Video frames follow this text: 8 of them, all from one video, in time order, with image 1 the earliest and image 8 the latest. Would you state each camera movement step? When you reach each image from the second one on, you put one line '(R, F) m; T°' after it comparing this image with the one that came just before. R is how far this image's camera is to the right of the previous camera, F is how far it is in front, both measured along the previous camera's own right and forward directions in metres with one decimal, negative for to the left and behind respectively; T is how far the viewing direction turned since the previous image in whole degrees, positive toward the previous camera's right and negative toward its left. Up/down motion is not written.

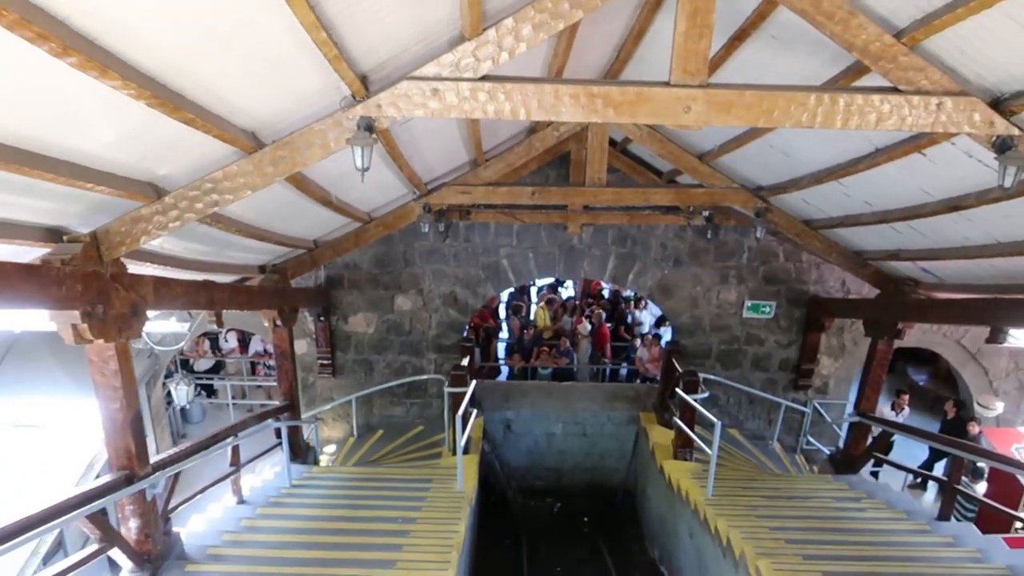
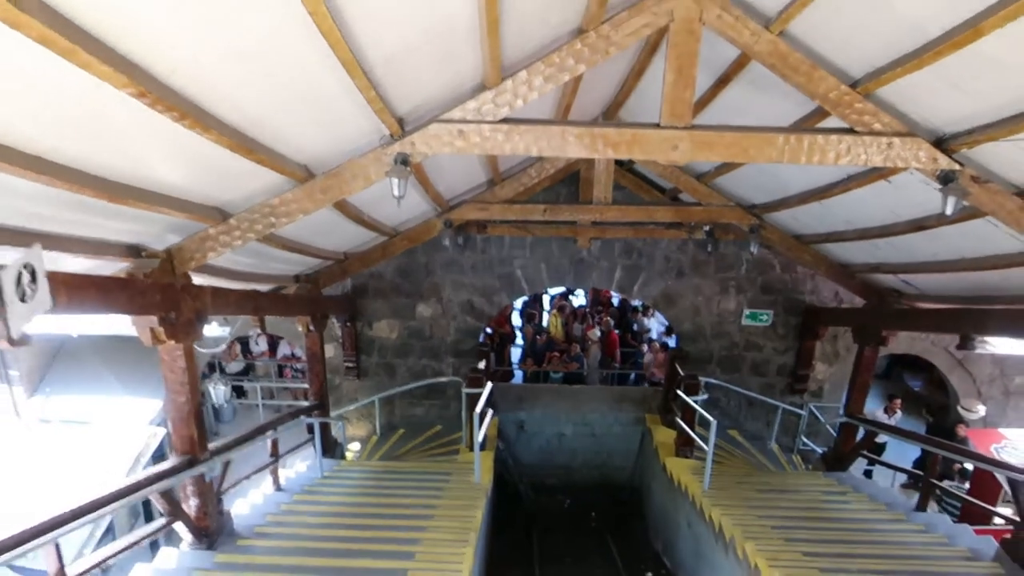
(0.0, -0.5) m; -1°
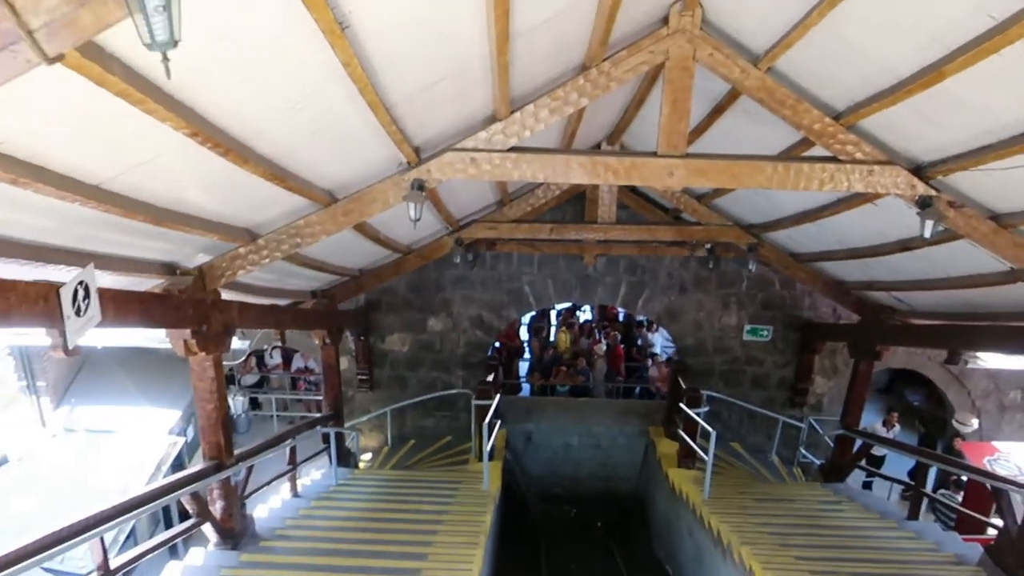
(0.0, -0.2) m; -1°
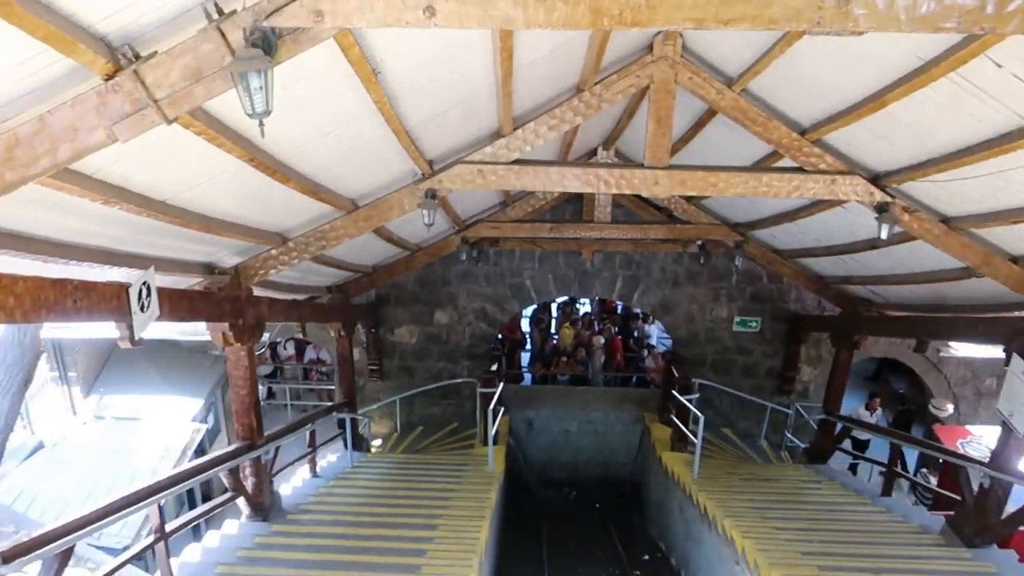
(0.0, -0.4) m; 0°
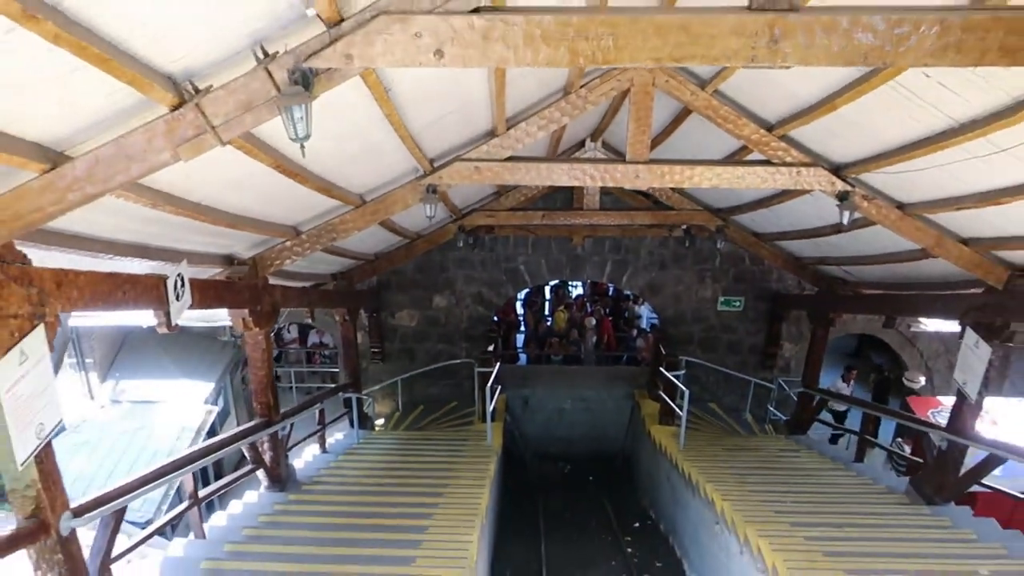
(0.0, -0.4) m; 0°
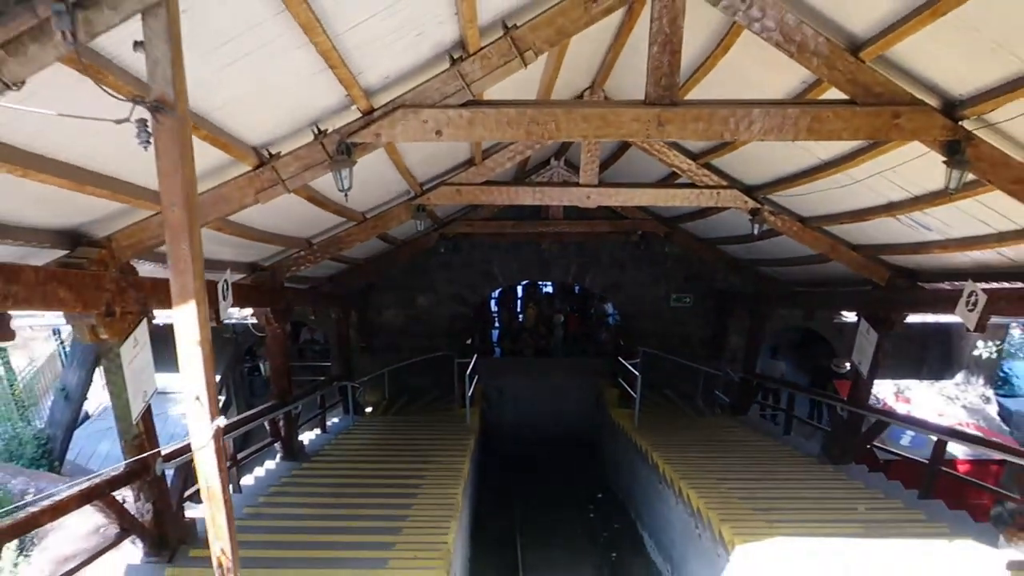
(0.0, -1.0) m; +2°
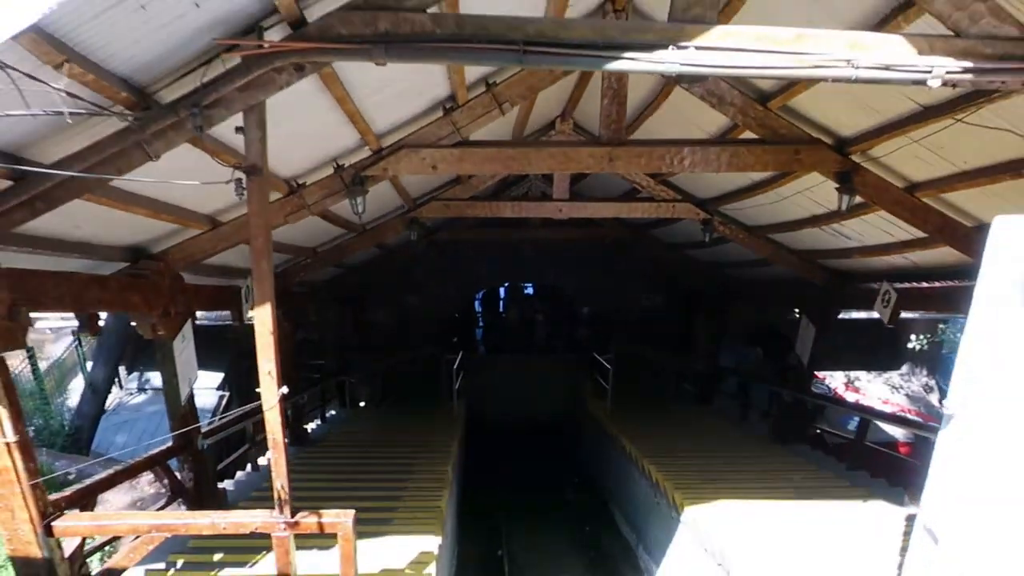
(0.0, -0.7) m; +1°
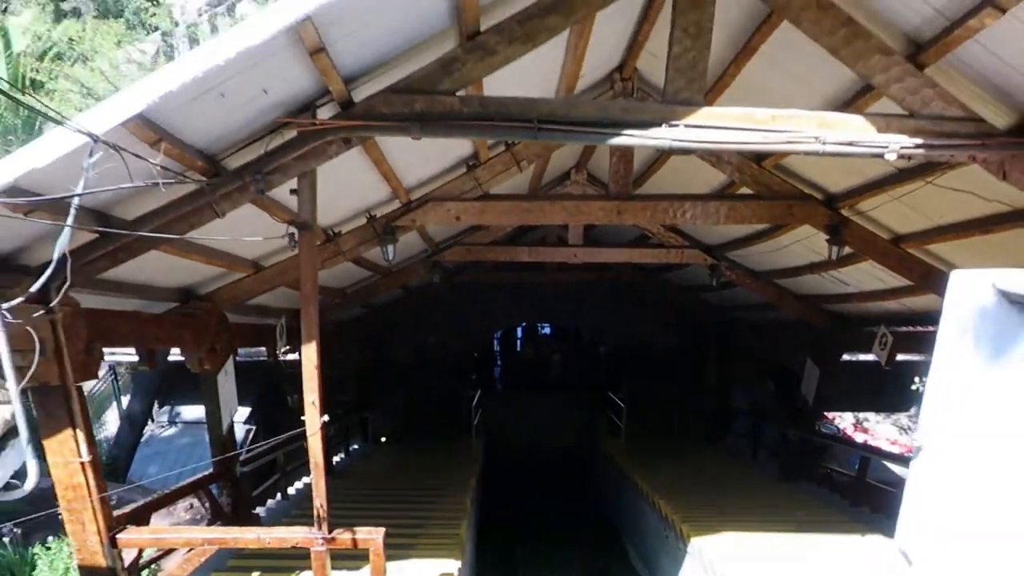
(0.0, -0.3) m; -1°
